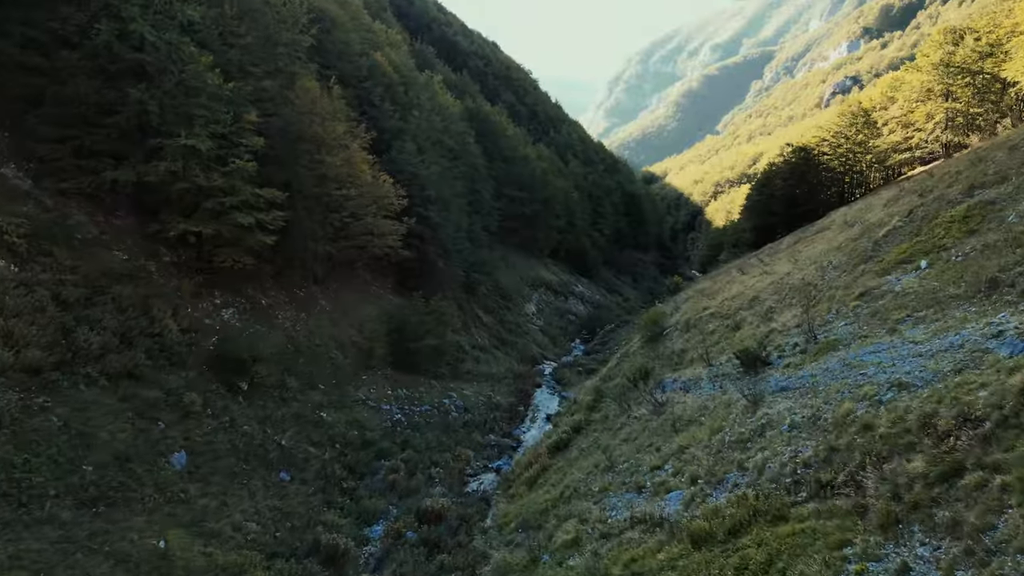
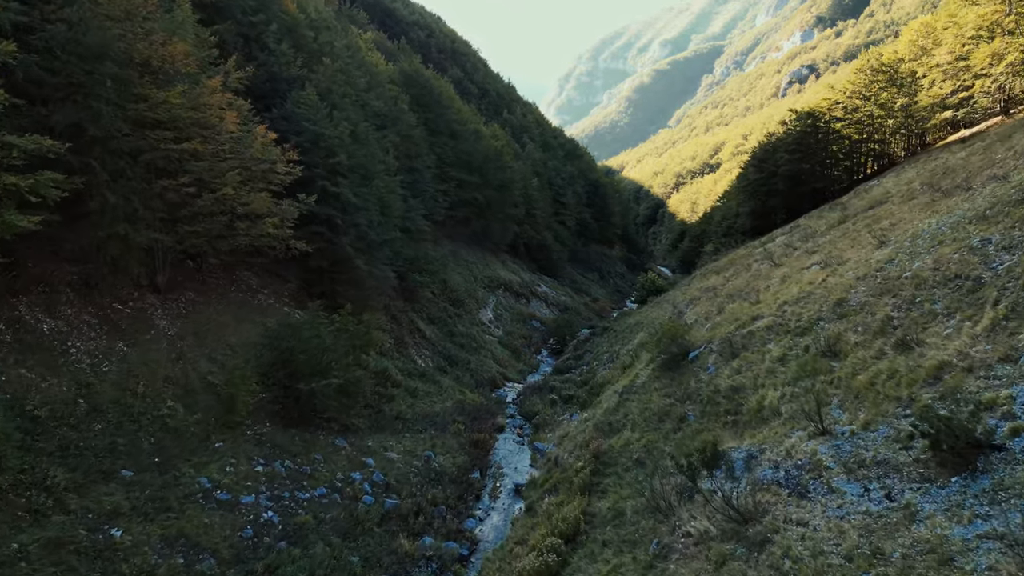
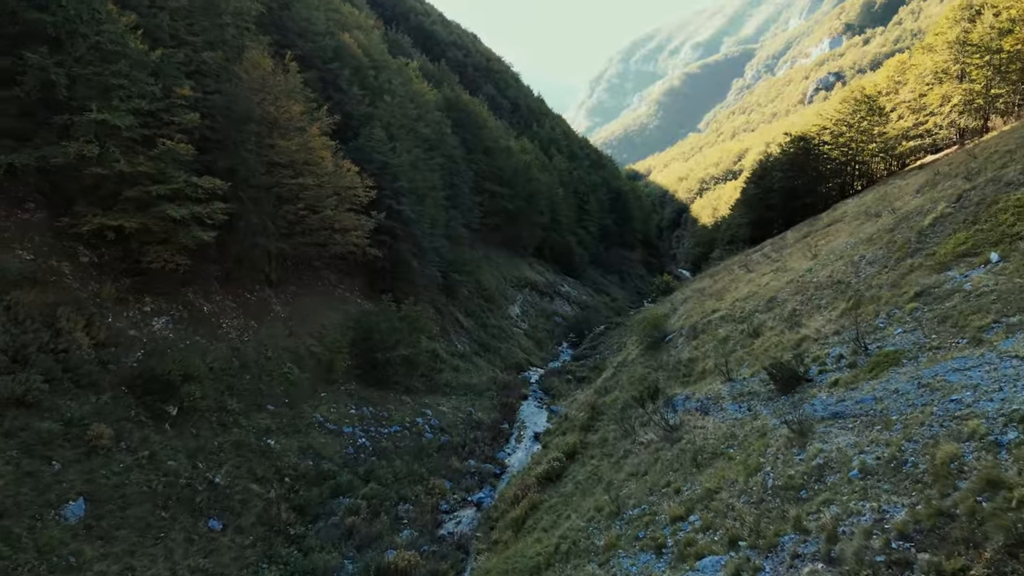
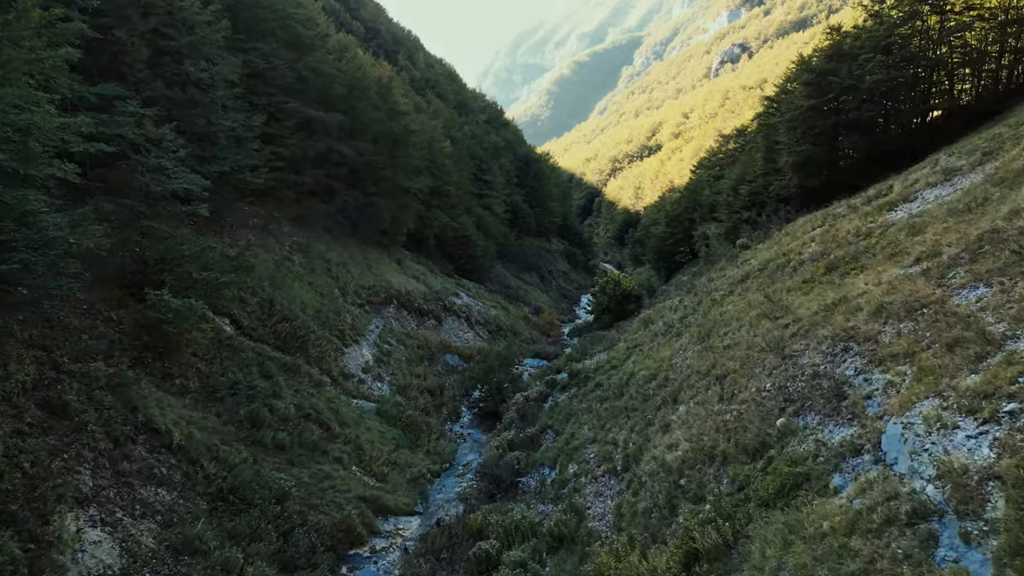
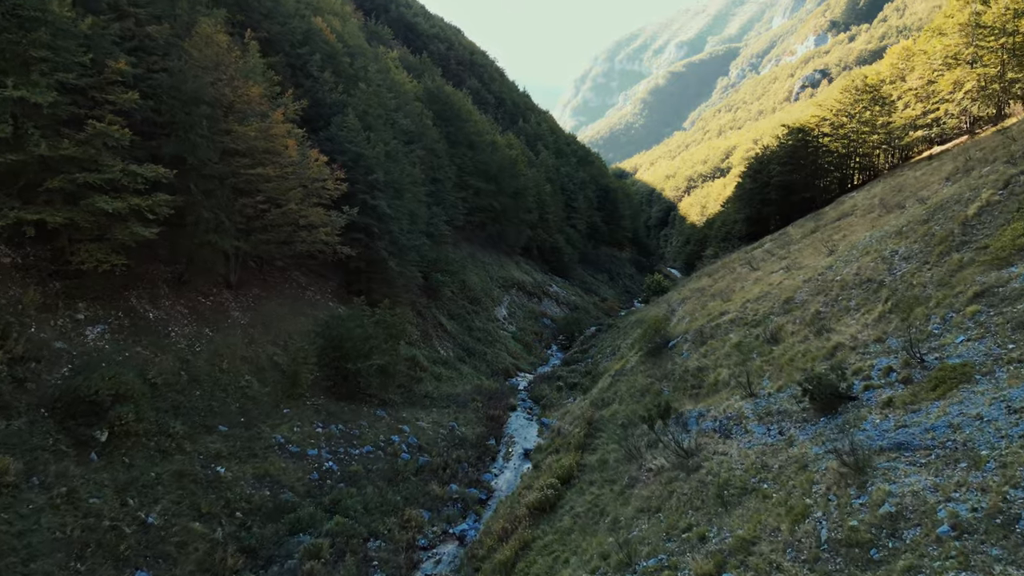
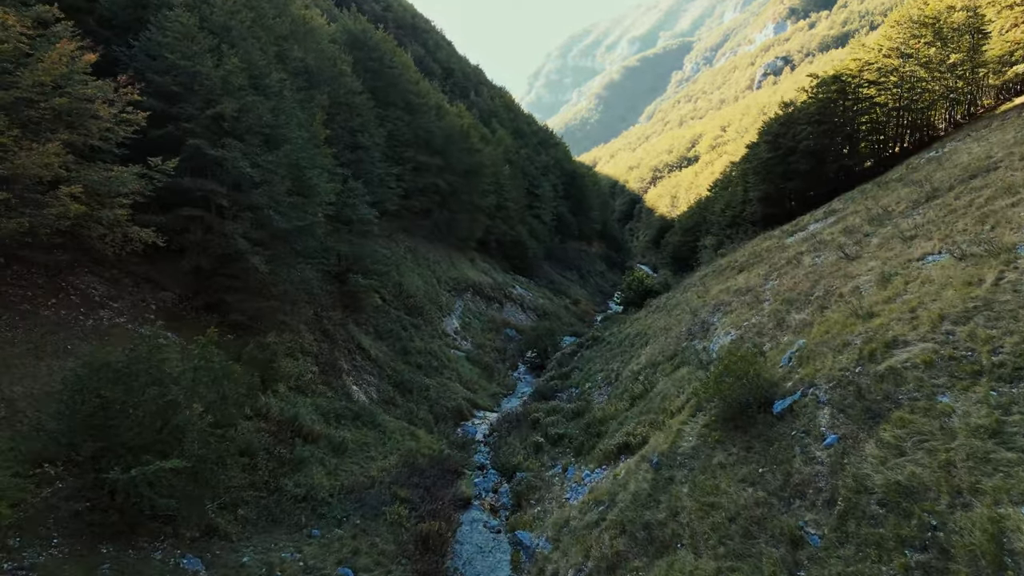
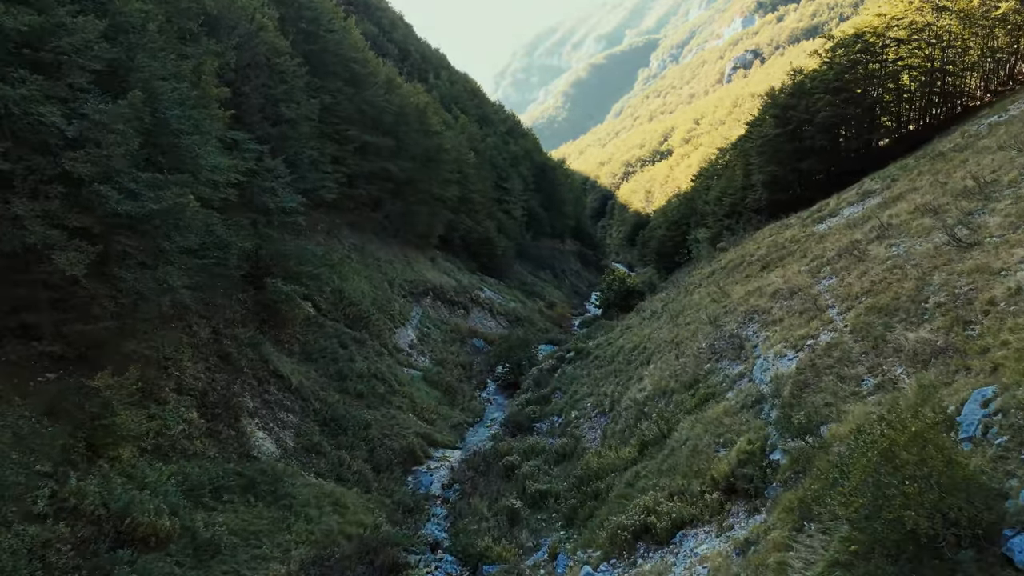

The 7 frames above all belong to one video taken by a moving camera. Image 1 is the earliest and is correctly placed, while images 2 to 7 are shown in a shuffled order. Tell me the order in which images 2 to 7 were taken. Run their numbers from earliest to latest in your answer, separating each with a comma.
3, 5, 2, 6, 7, 4
